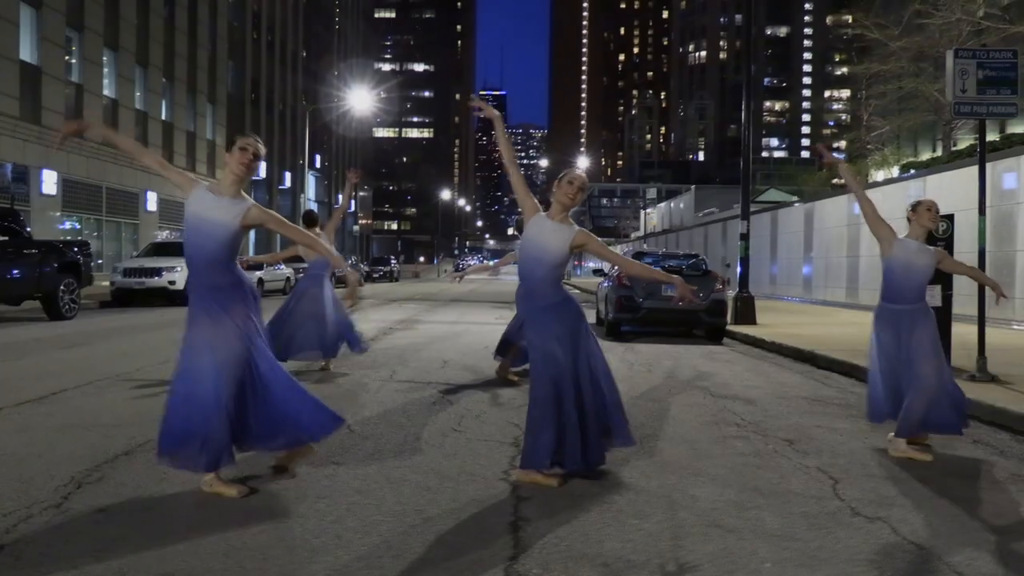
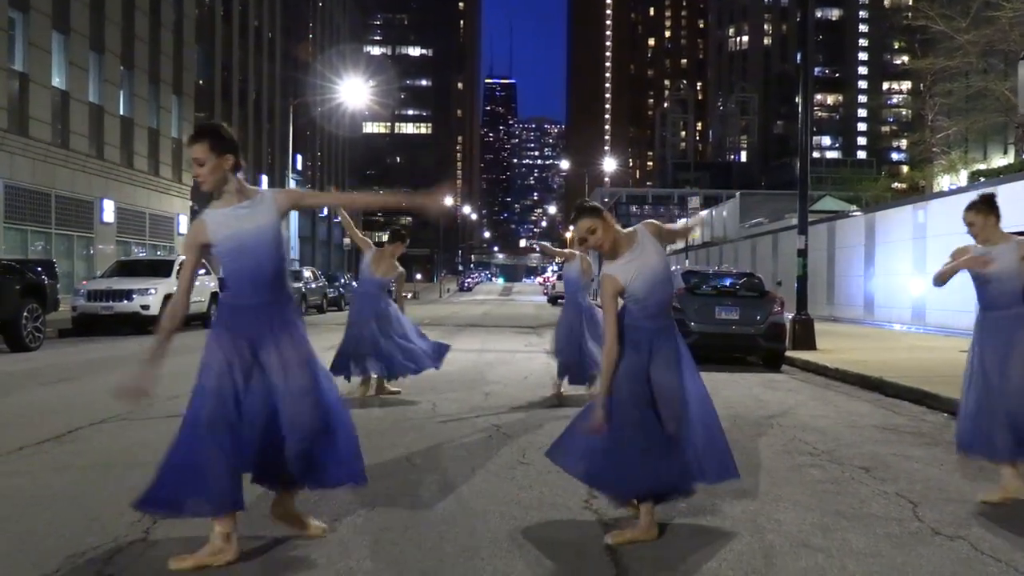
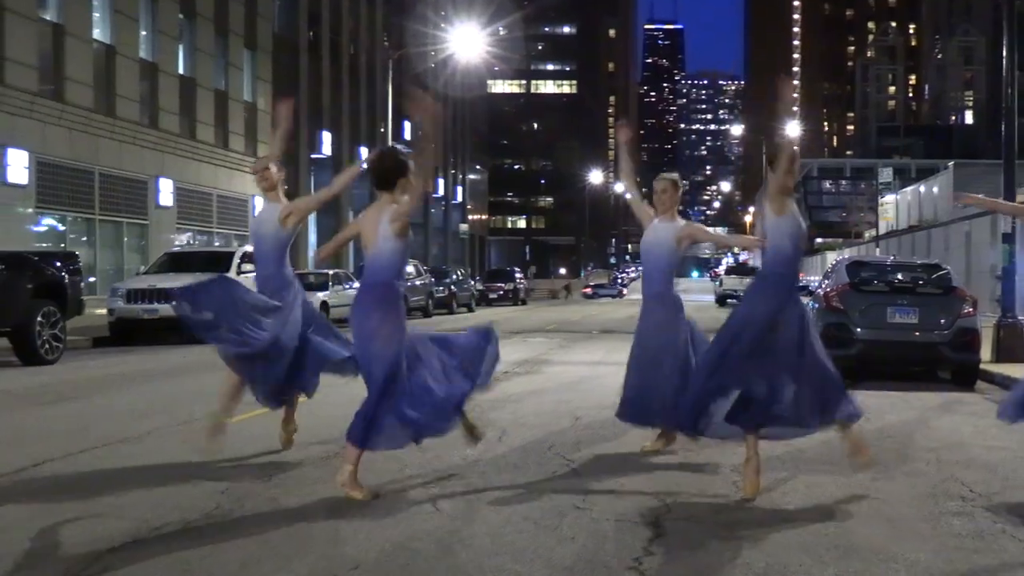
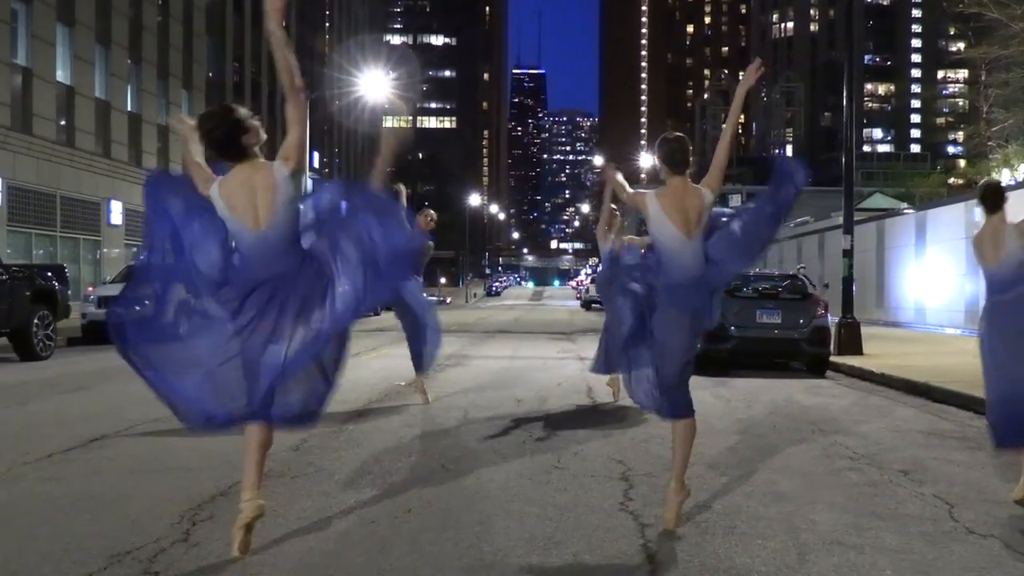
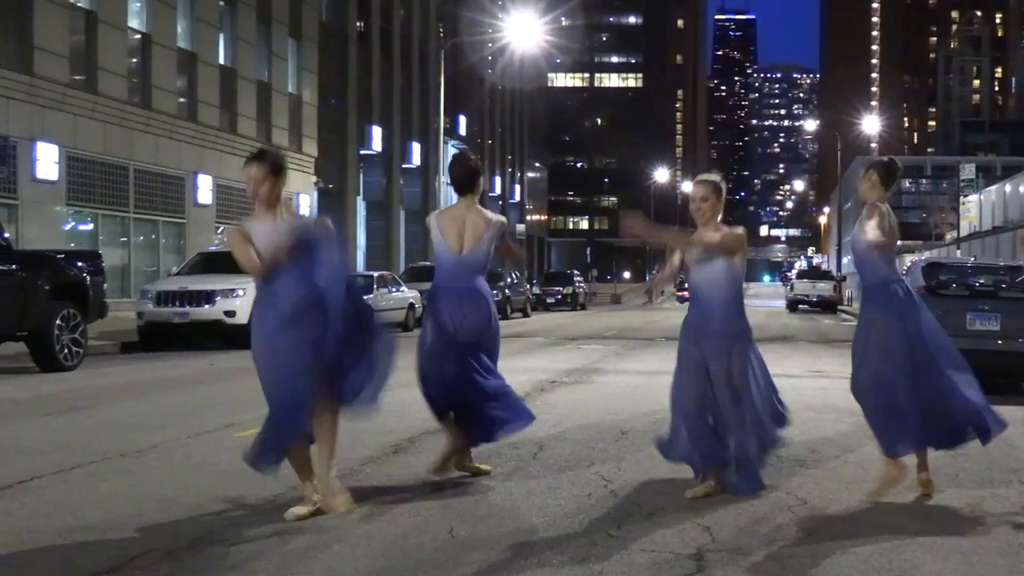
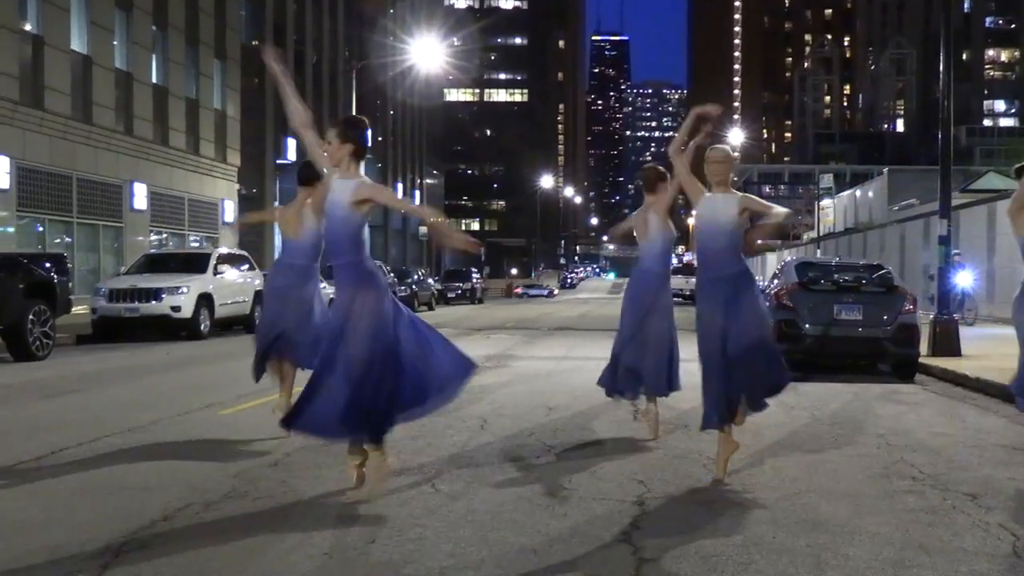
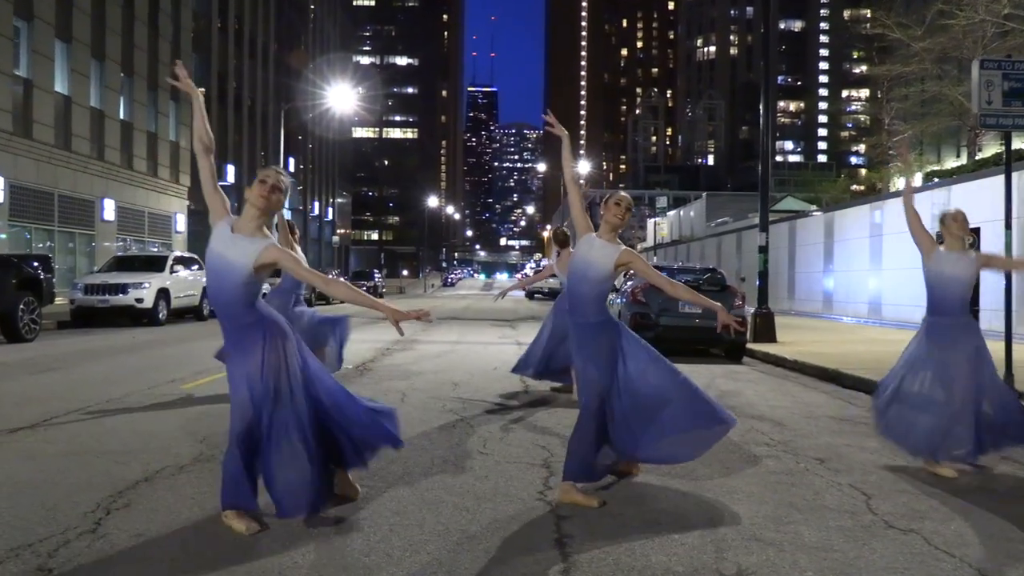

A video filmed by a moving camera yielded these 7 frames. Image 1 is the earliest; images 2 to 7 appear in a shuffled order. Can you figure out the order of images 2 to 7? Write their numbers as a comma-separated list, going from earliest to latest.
7, 2, 4, 6, 3, 5
